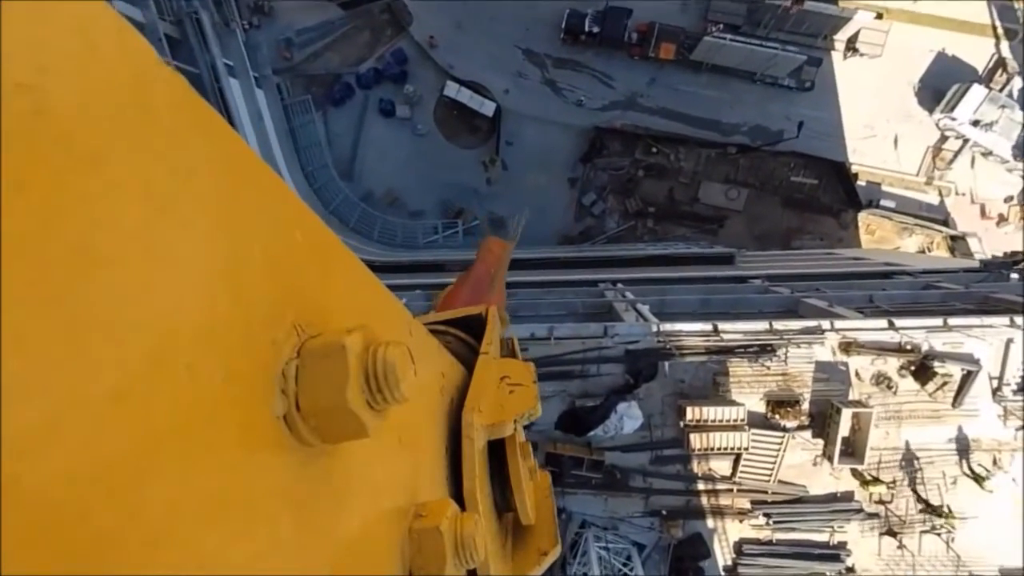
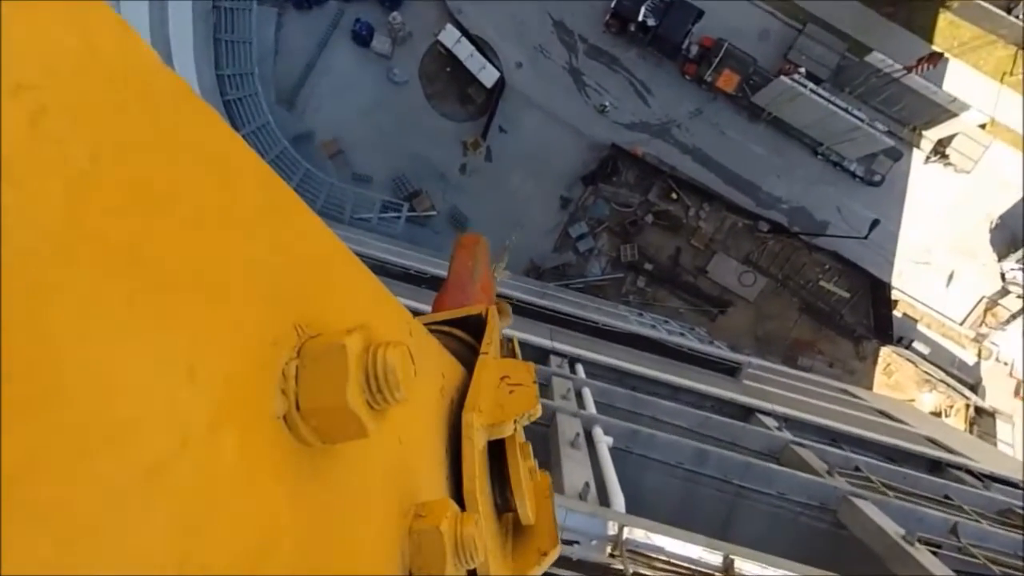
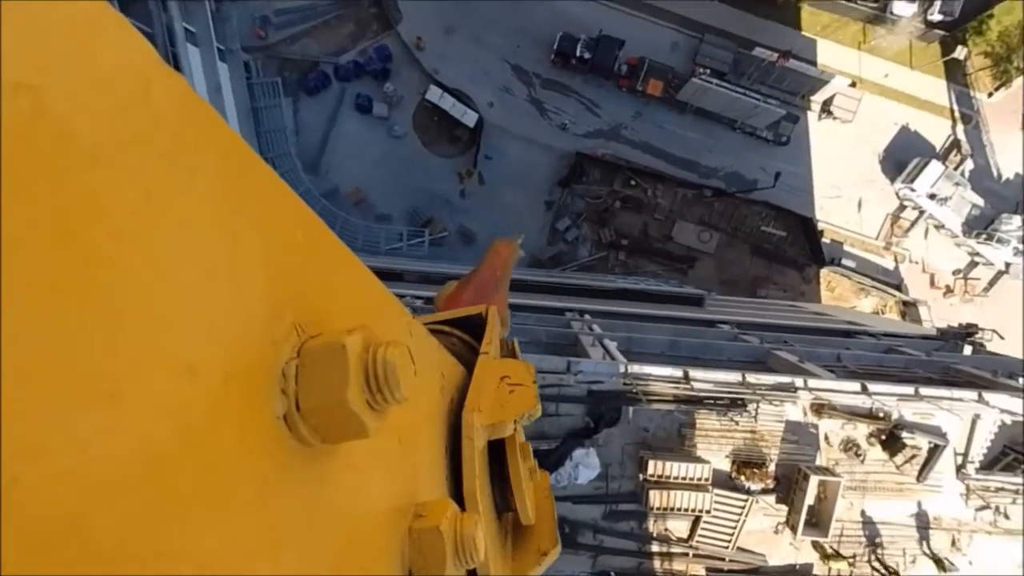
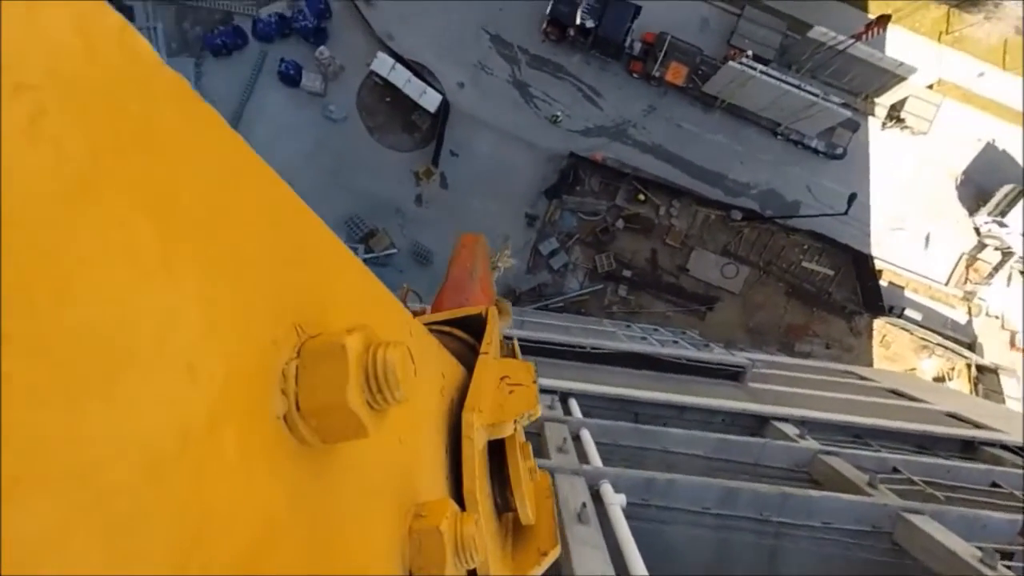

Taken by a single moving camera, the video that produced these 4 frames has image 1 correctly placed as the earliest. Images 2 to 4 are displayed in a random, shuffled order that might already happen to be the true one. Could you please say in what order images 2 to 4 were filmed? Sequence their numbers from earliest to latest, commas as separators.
3, 2, 4
